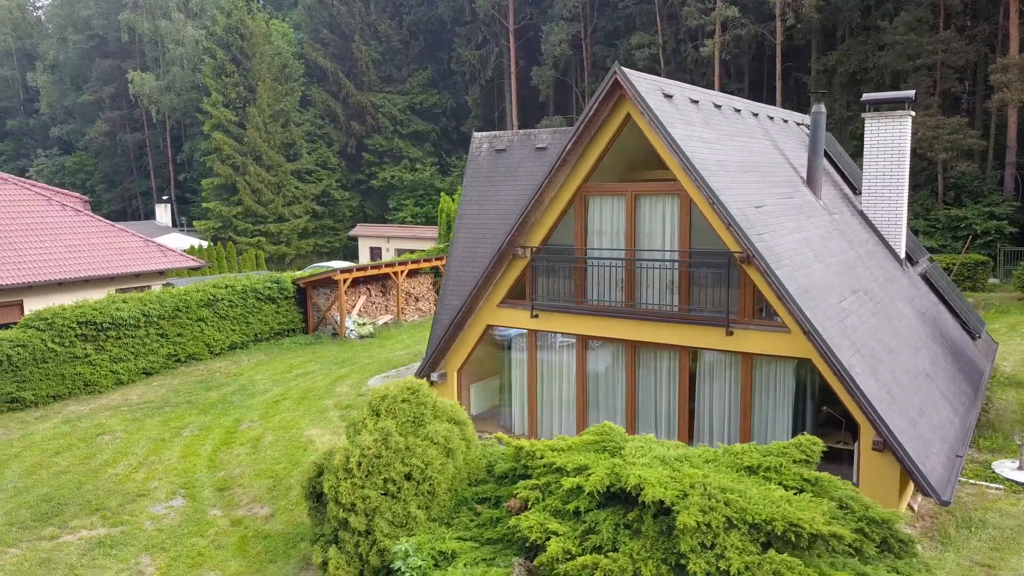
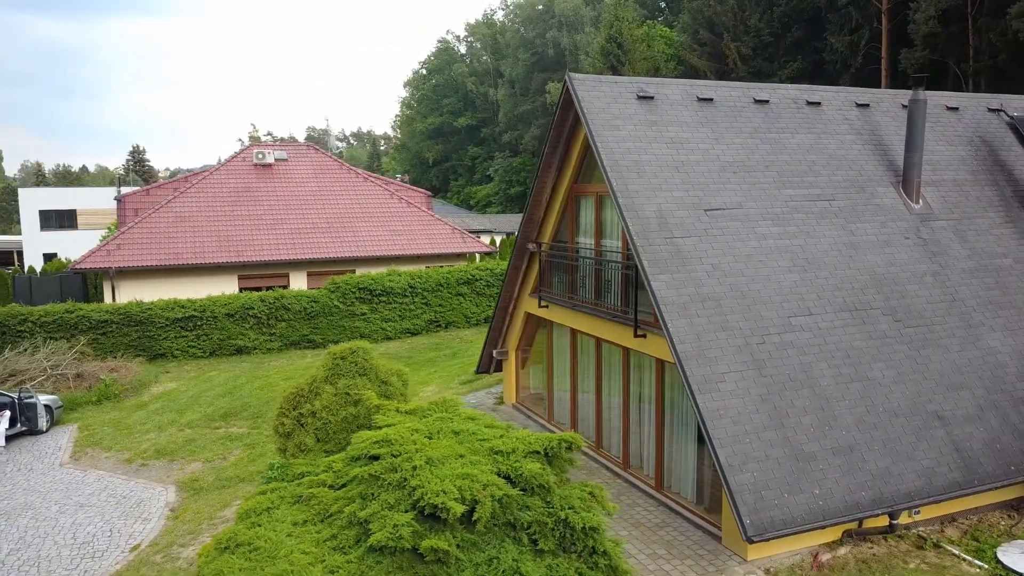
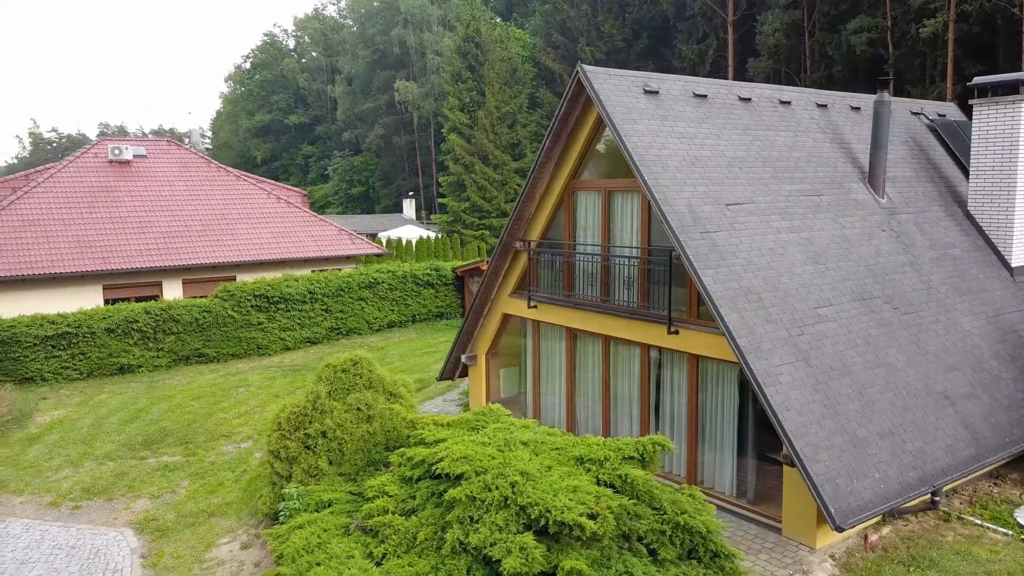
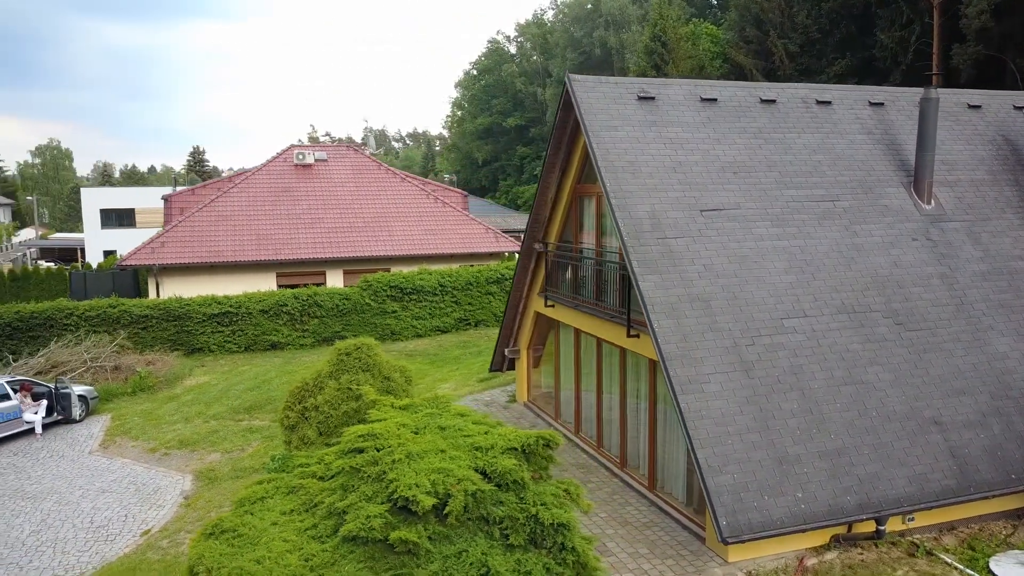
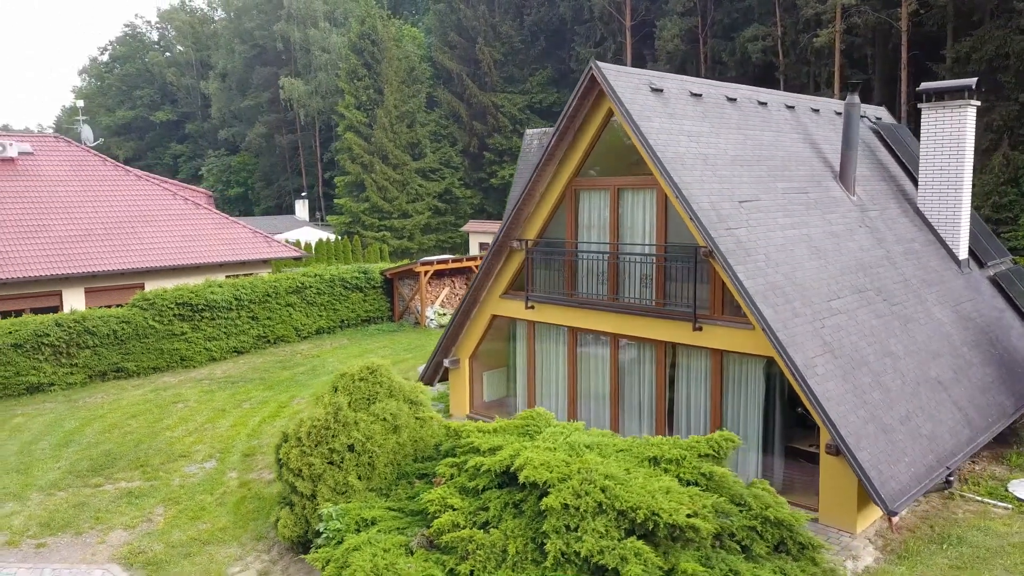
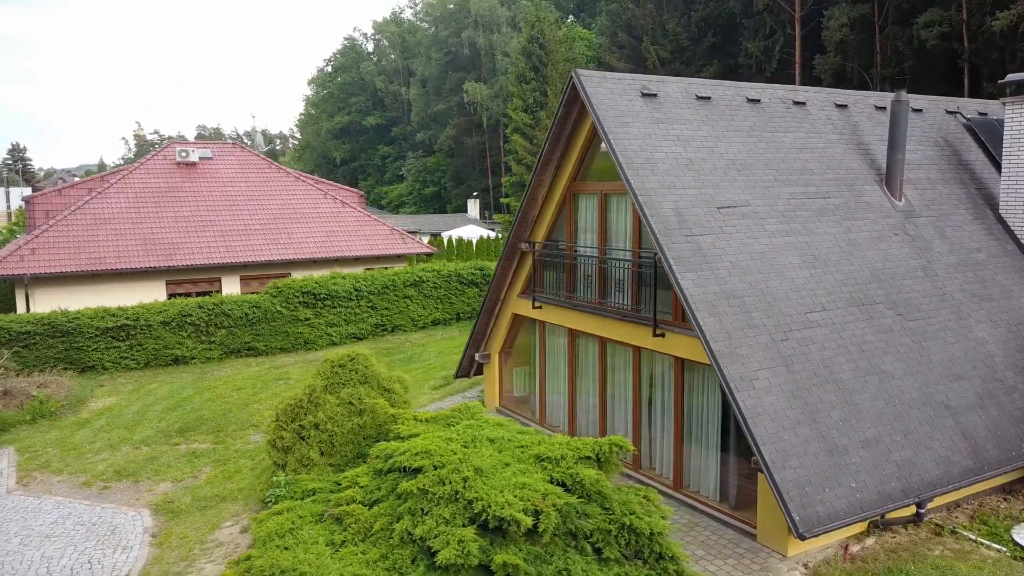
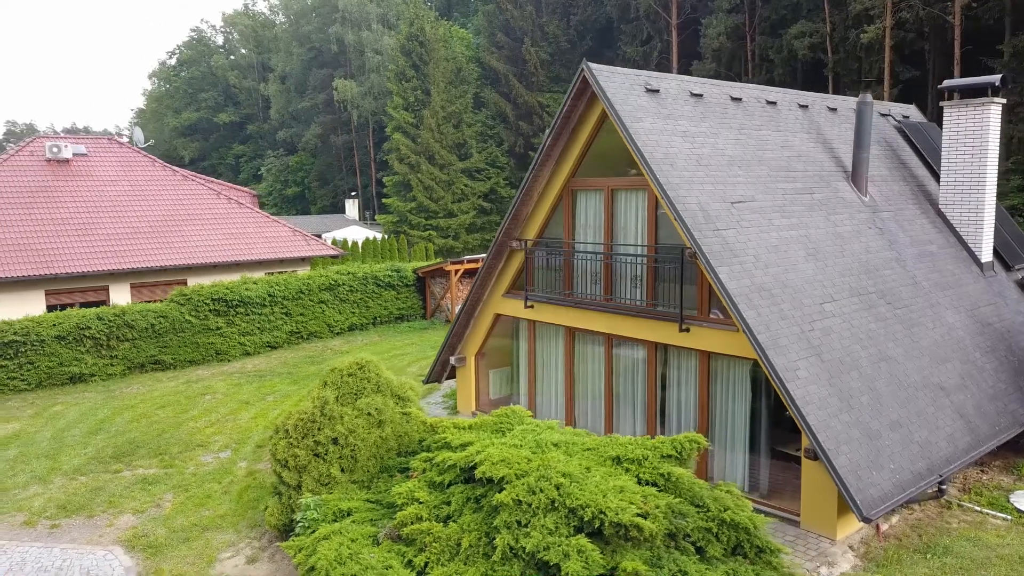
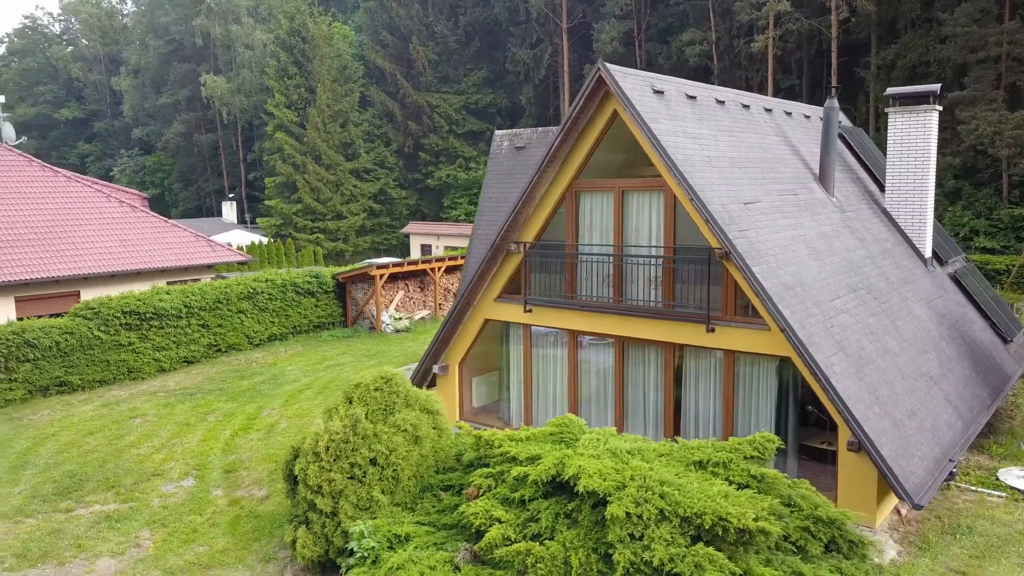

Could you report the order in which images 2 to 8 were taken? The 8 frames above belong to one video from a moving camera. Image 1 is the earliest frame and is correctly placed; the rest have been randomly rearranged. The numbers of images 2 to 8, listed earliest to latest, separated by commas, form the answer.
8, 5, 7, 3, 6, 2, 4
